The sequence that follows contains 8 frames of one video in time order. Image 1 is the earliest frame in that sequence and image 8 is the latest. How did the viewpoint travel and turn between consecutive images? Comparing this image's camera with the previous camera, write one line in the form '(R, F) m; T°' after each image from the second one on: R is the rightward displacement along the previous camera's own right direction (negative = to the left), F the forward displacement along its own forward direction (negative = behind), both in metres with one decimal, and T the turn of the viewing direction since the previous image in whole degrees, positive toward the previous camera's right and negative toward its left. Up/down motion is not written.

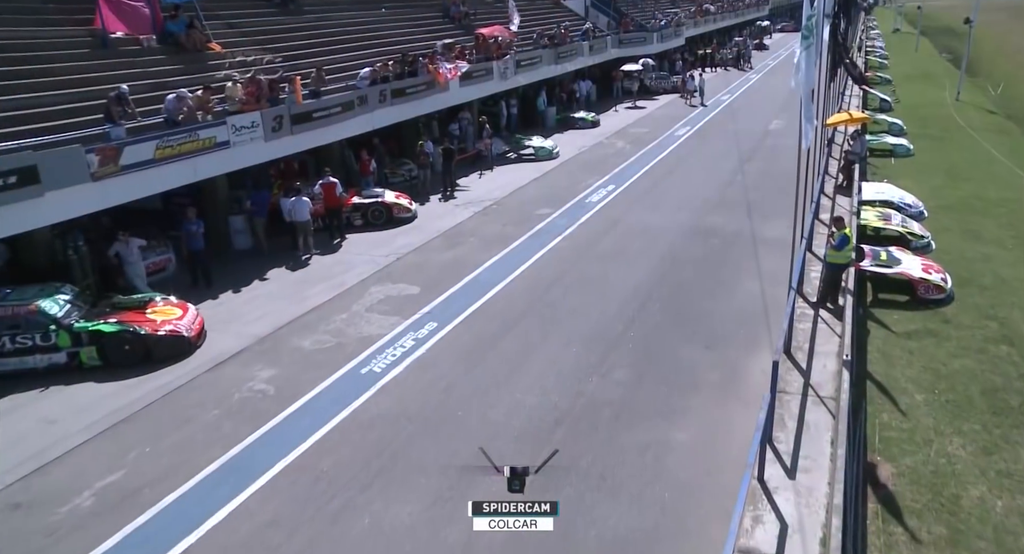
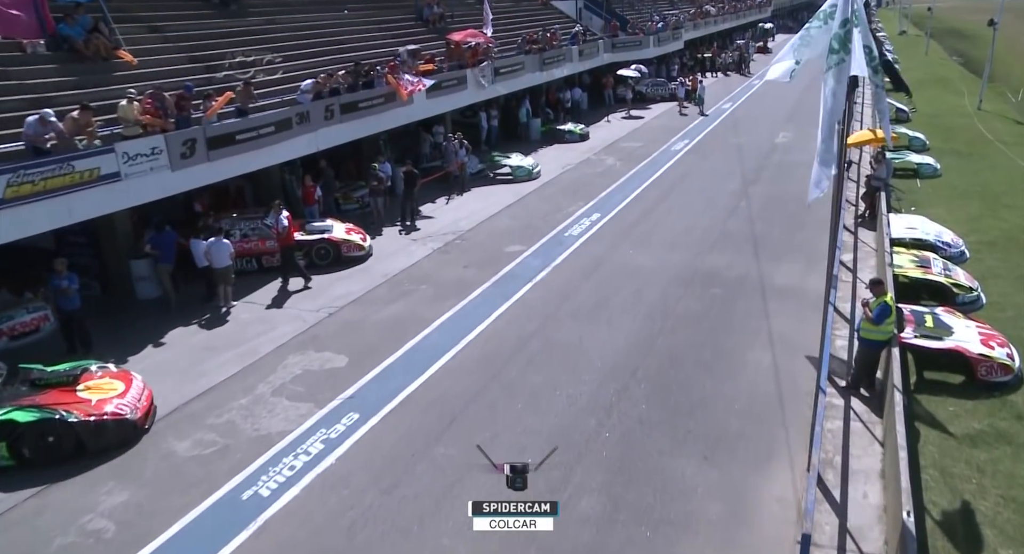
(+0.8, +3.2) m; 0°
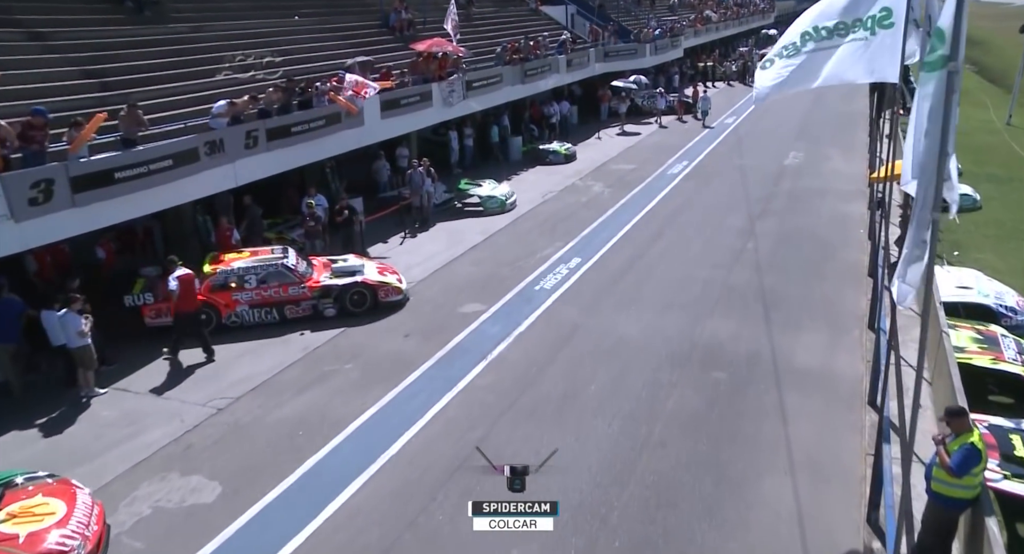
(+0.9, +3.4) m; 0°
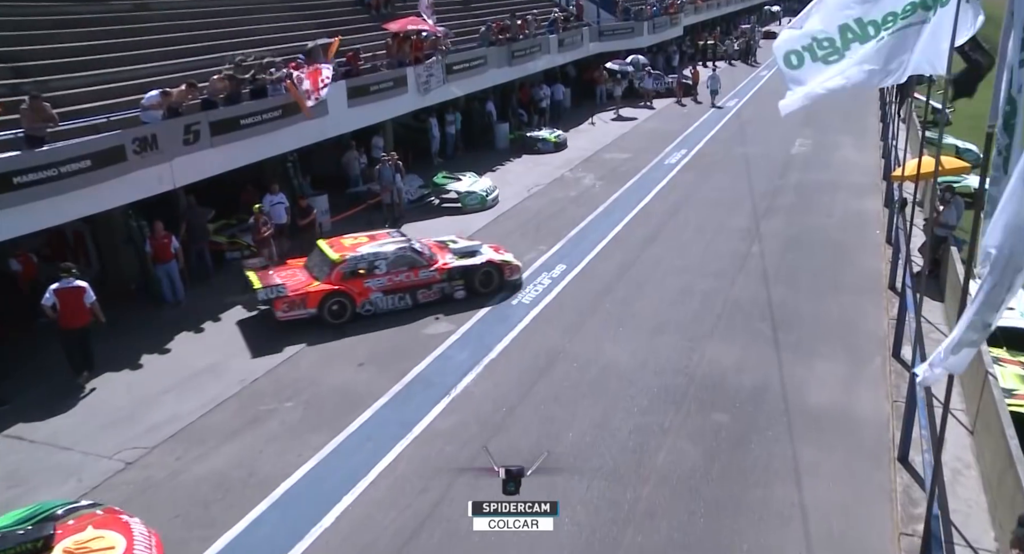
(+0.5, +1.8) m; 0°
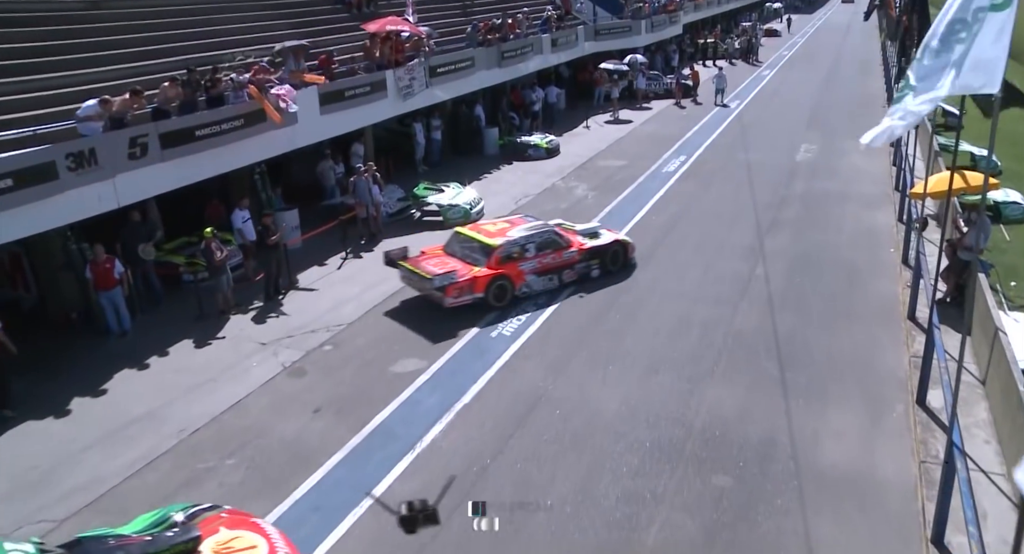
(+0.4, +1.3) m; 0°
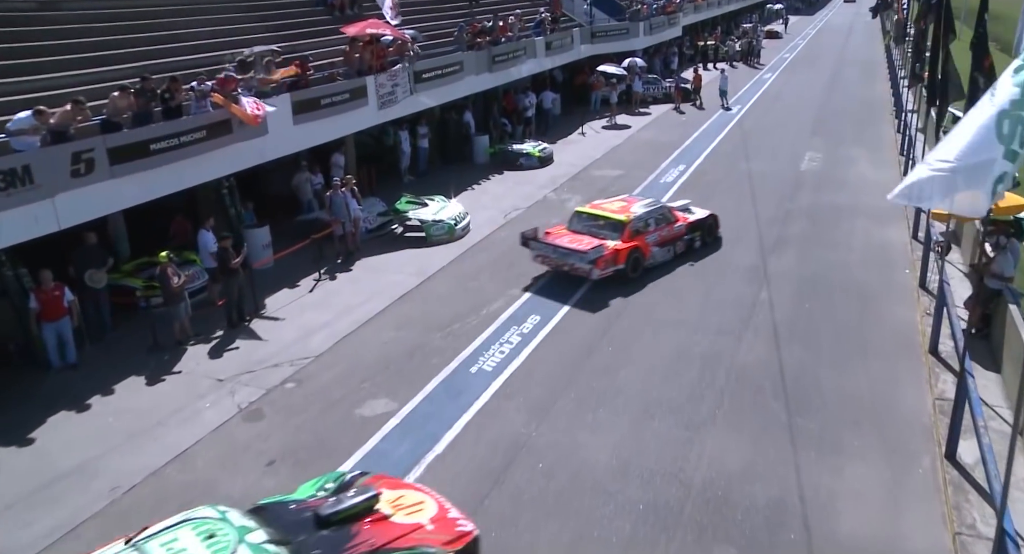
(+0.3, +1.2) m; 0°
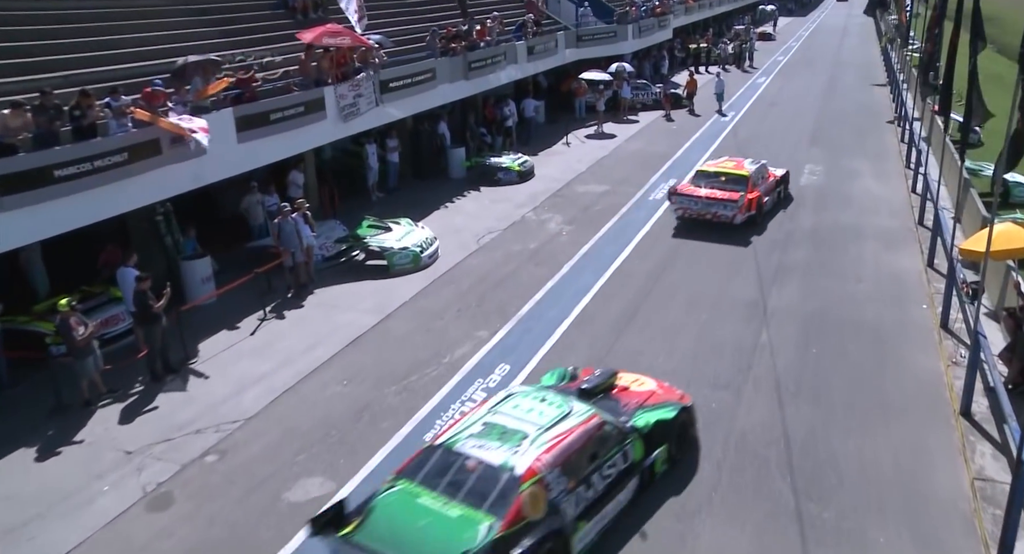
(+0.4, +1.7) m; +1°
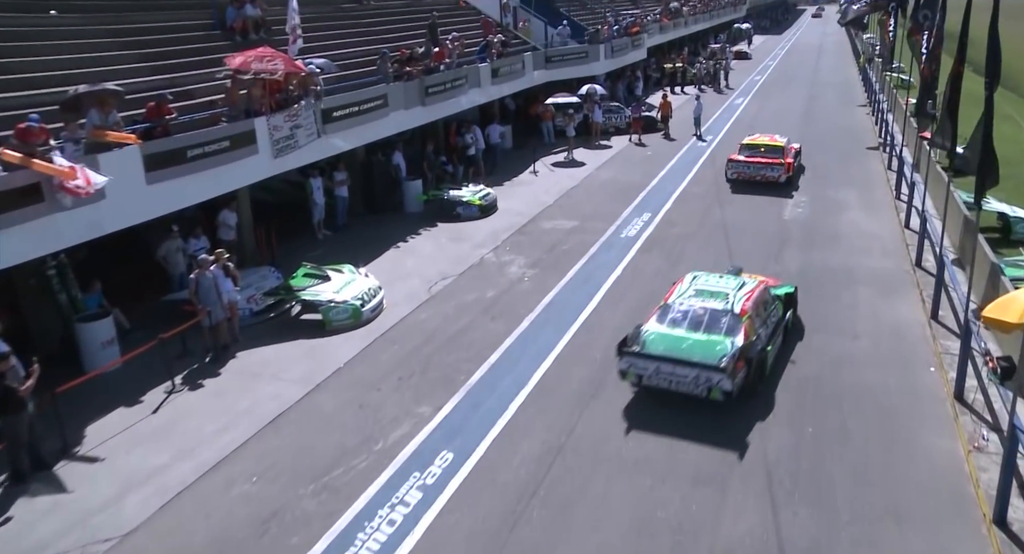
(+0.5, +1.8) m; +2°
